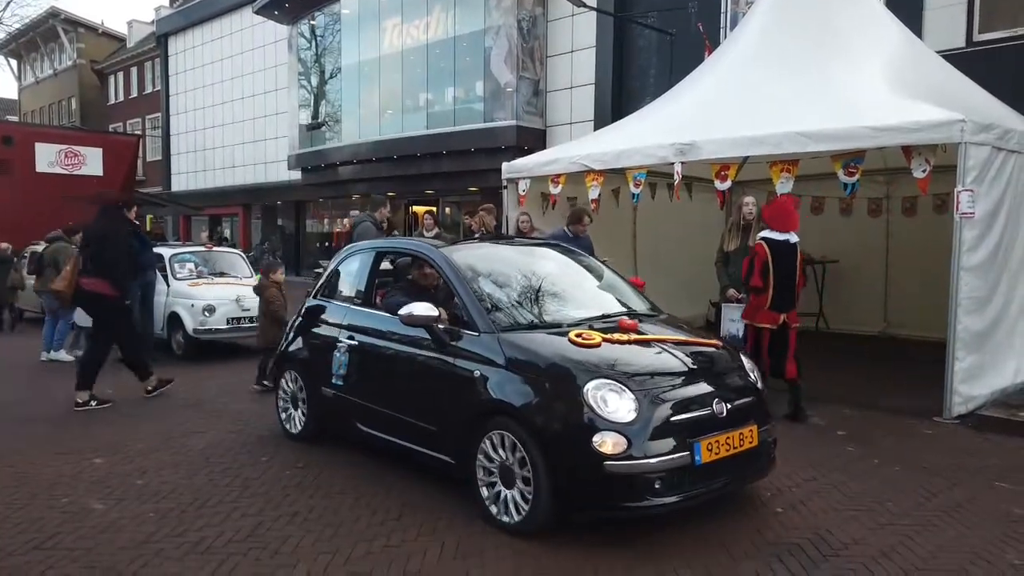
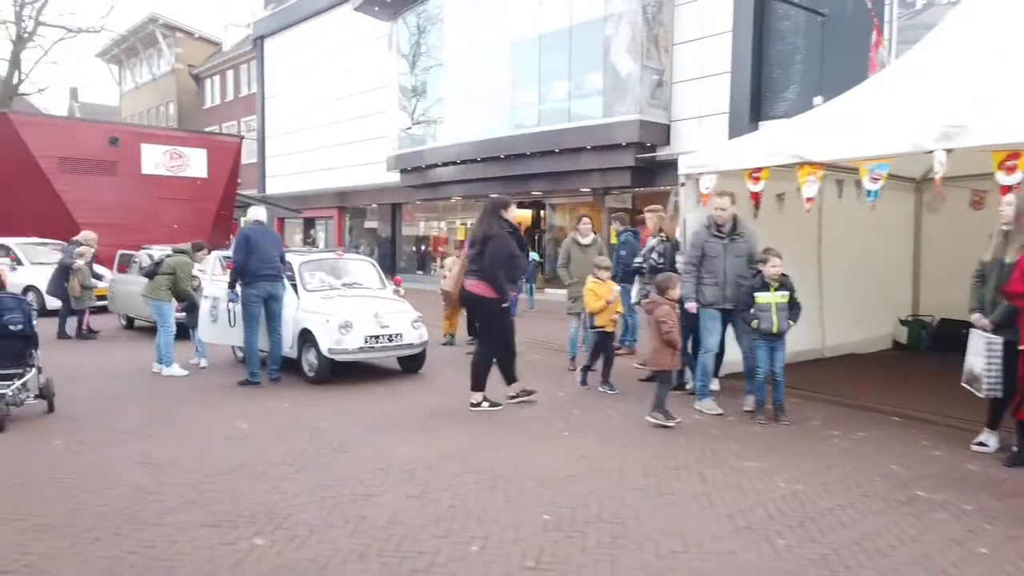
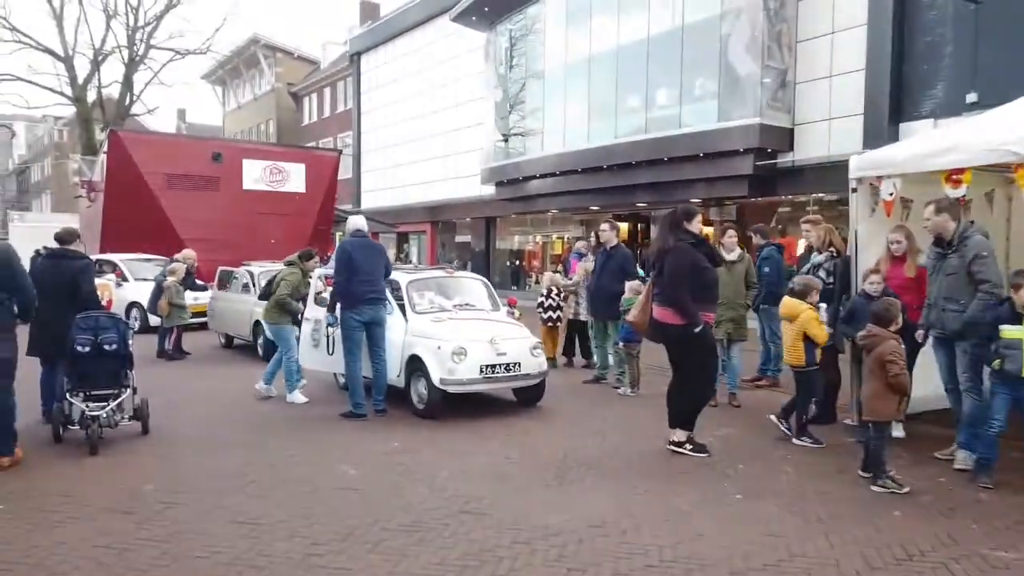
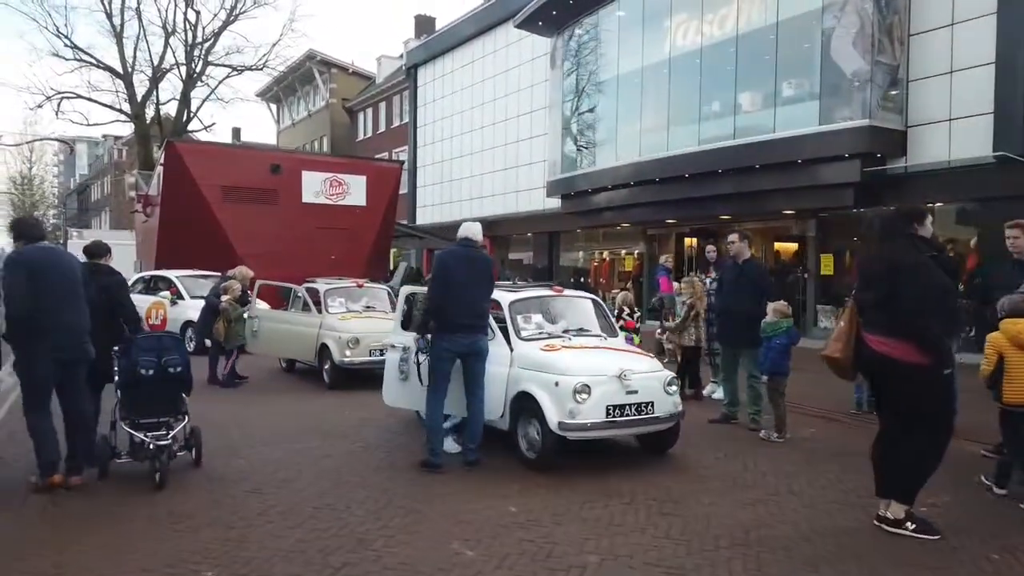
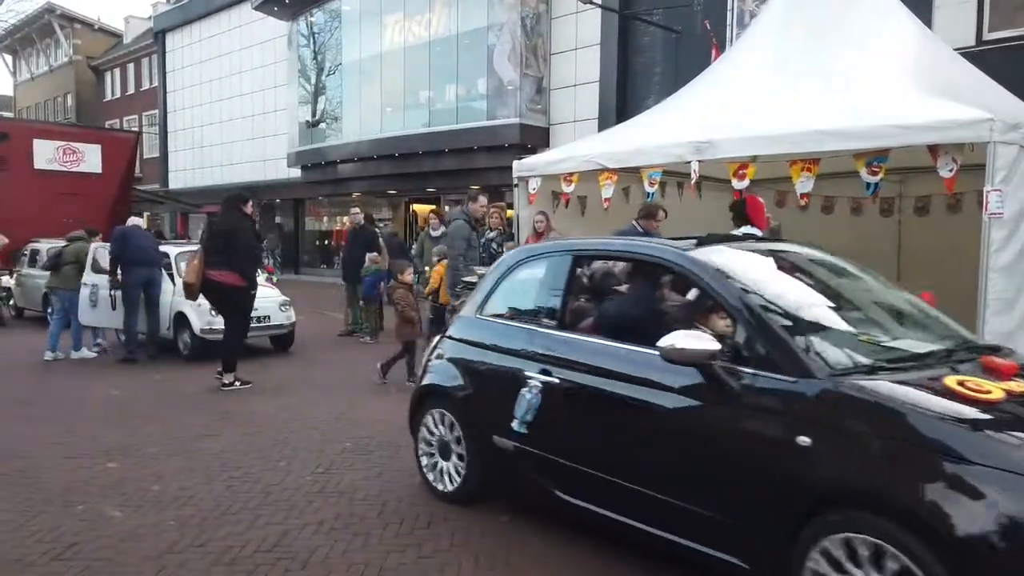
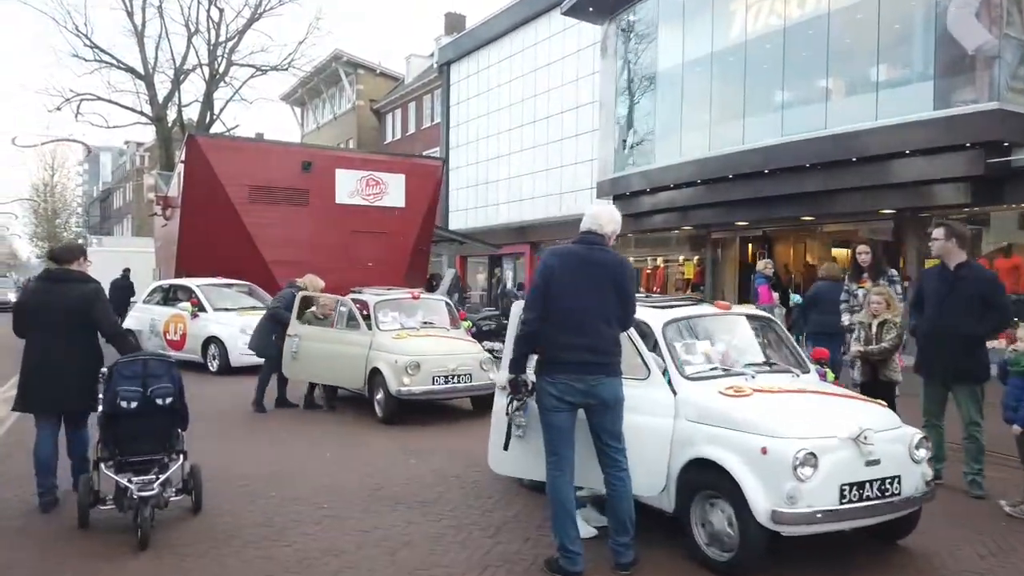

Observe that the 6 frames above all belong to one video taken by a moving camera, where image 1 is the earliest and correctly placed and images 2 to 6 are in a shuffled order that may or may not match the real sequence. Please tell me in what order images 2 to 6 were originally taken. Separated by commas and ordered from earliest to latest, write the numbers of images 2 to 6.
5, 2, 3, 4, 6
